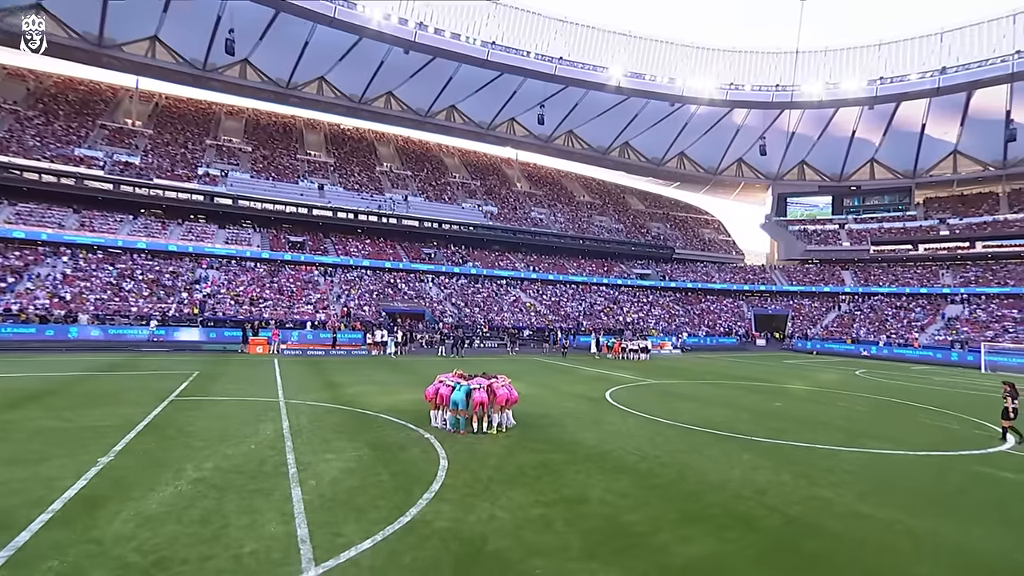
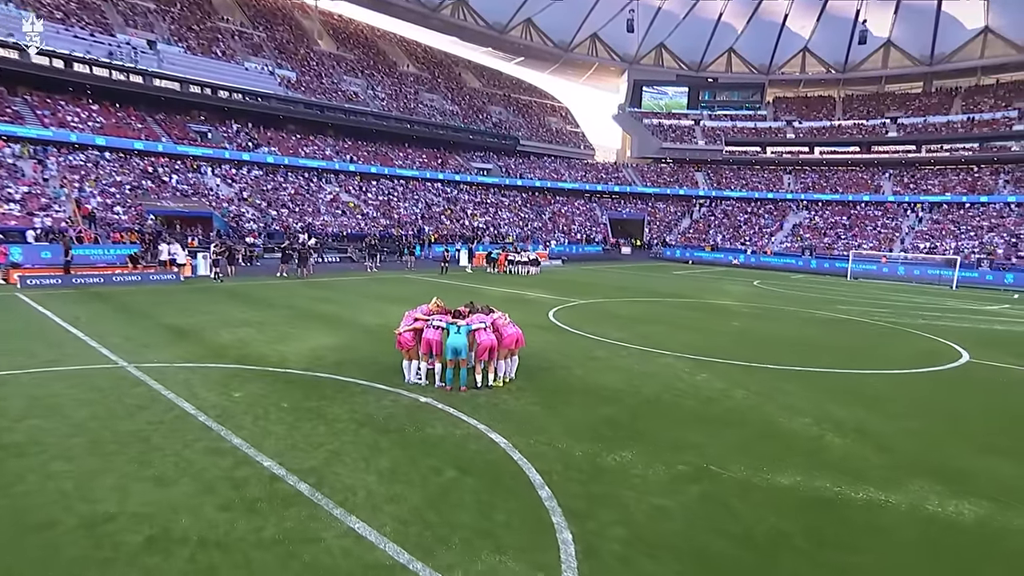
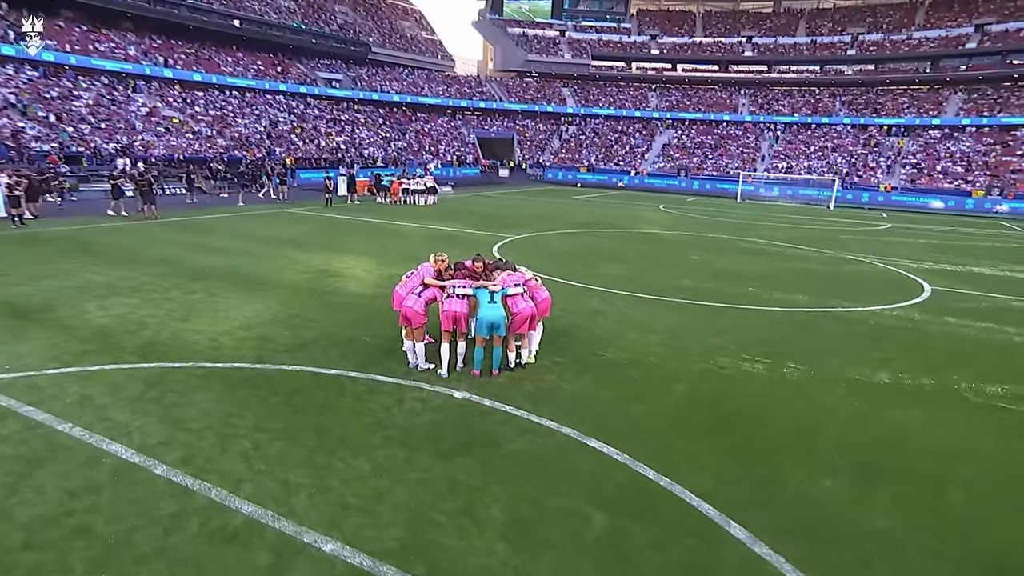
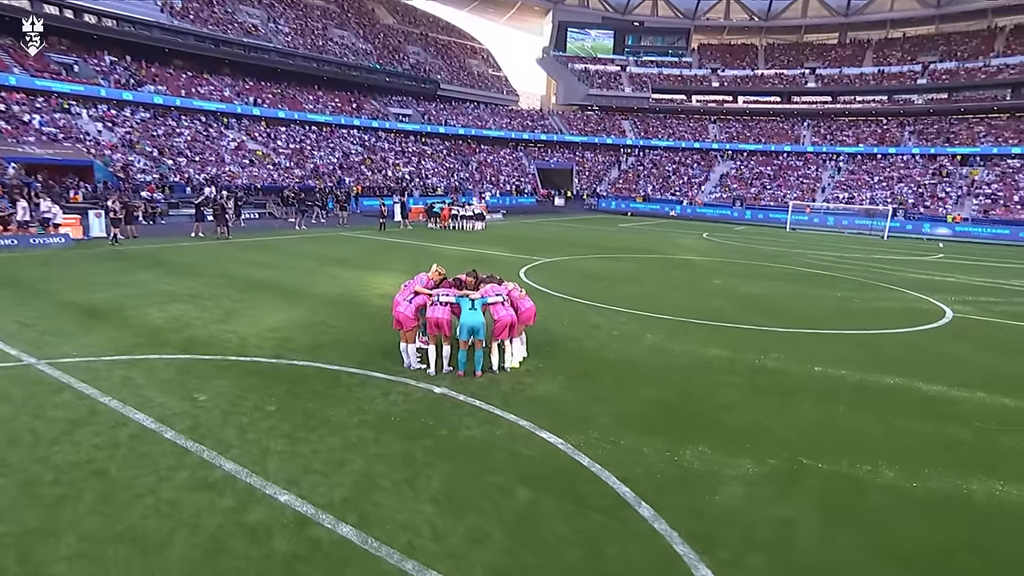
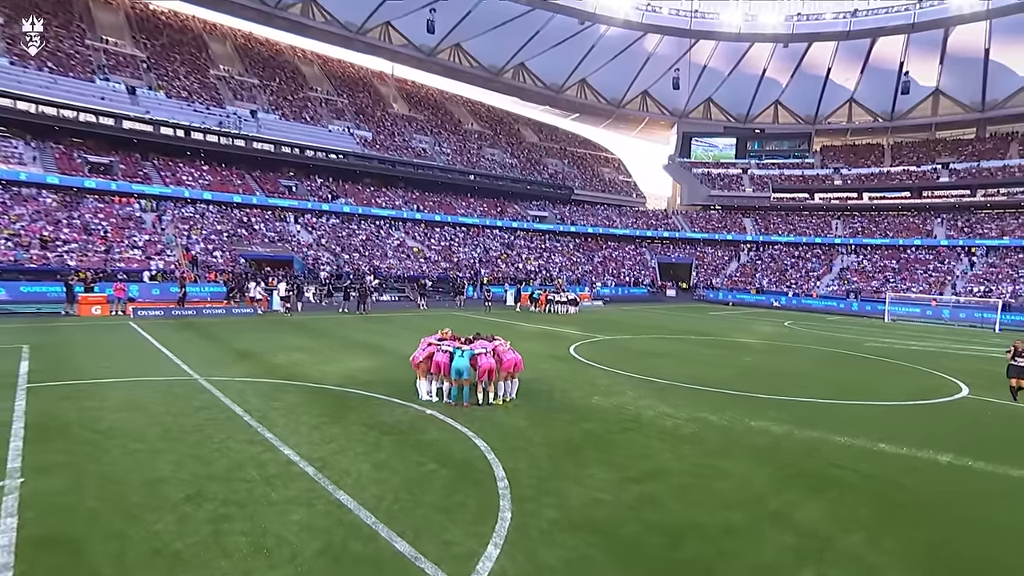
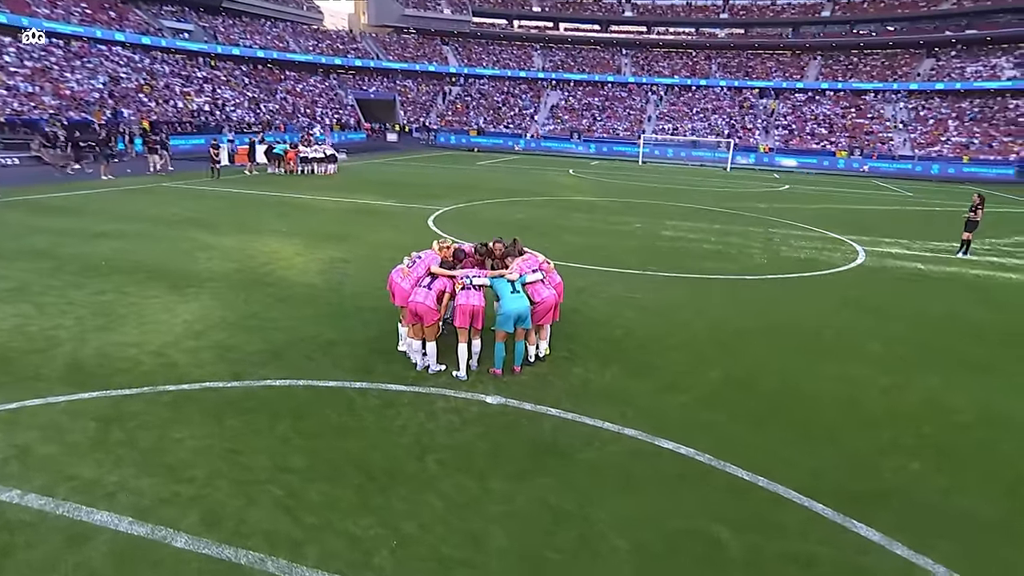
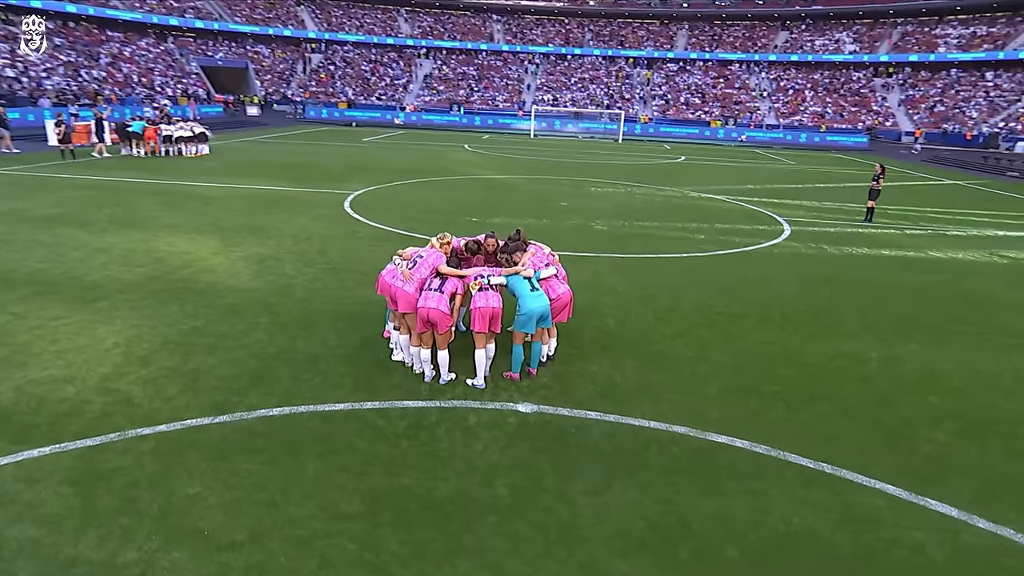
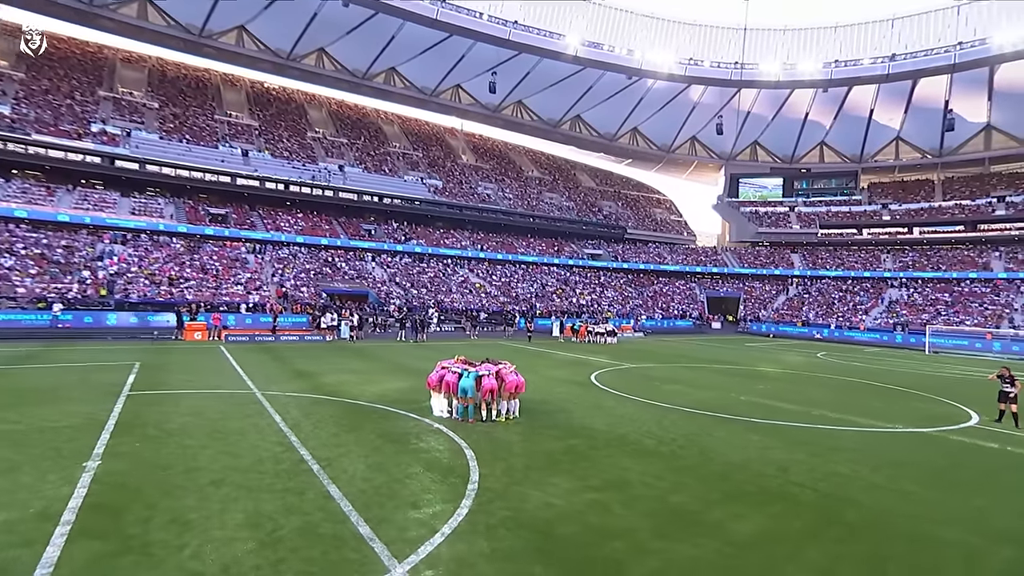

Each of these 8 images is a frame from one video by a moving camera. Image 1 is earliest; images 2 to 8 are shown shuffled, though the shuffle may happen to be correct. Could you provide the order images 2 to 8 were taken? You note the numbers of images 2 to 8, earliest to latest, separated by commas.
8, 5, 2, 4, 3, 6, 7
